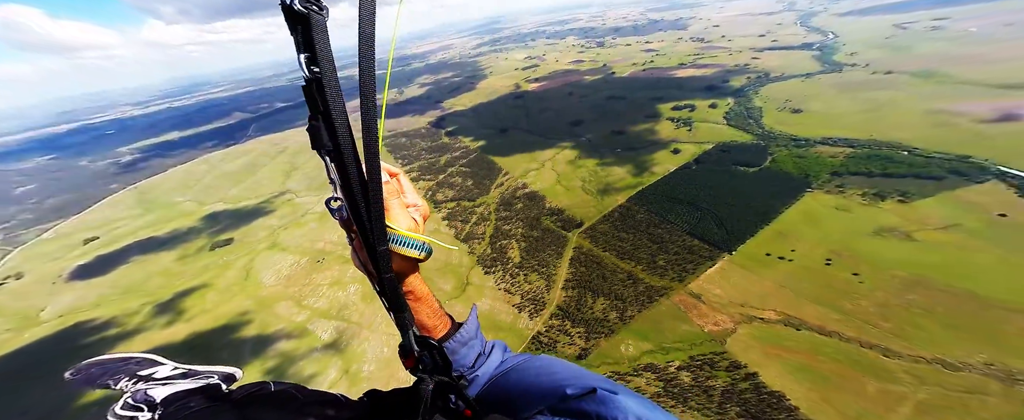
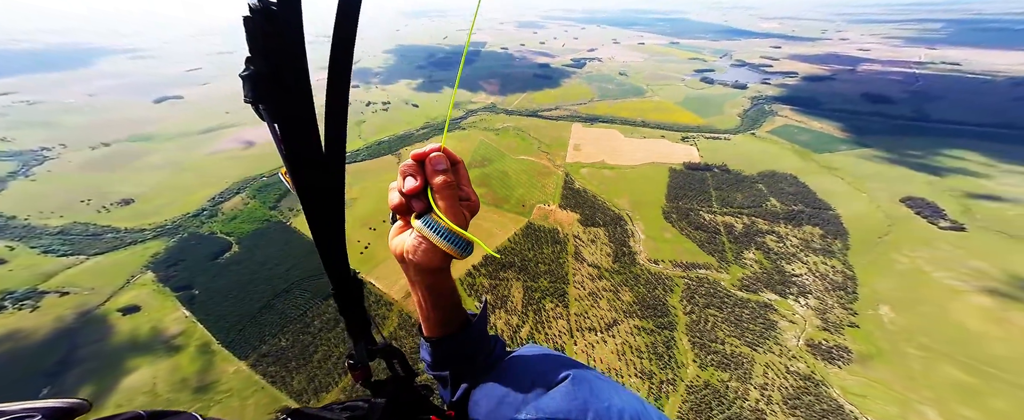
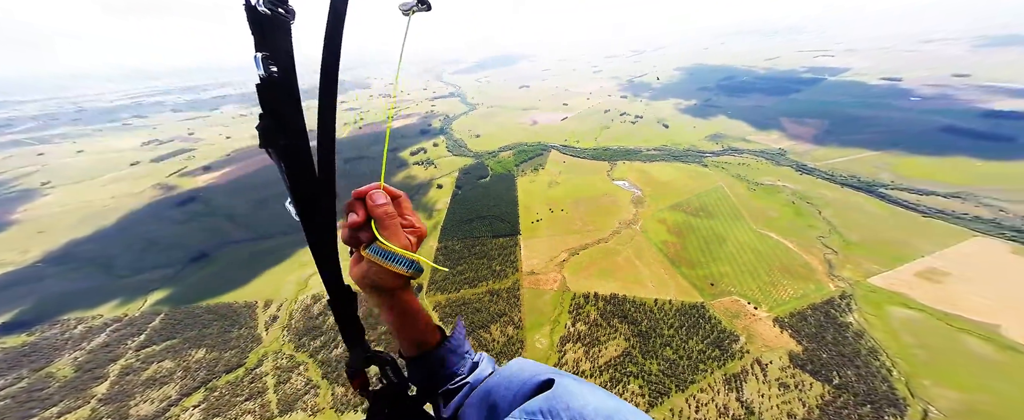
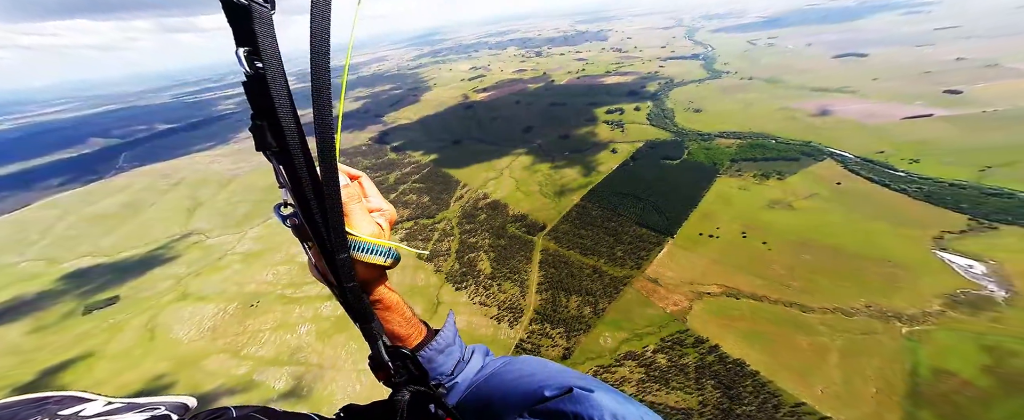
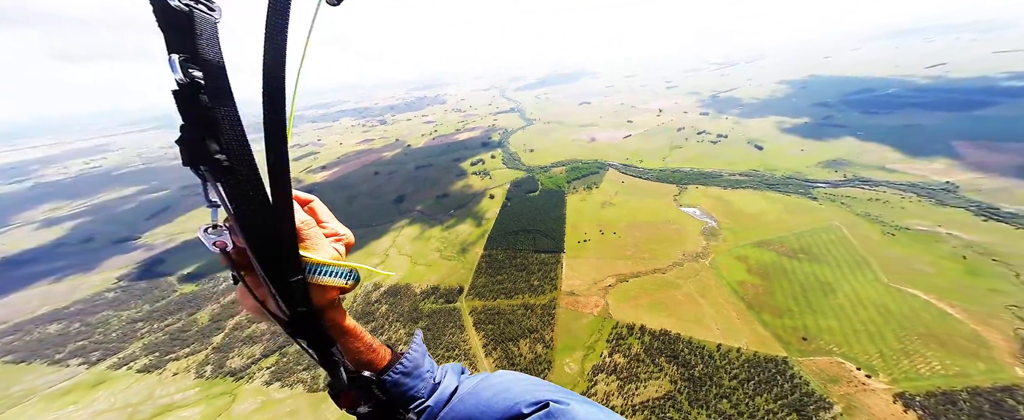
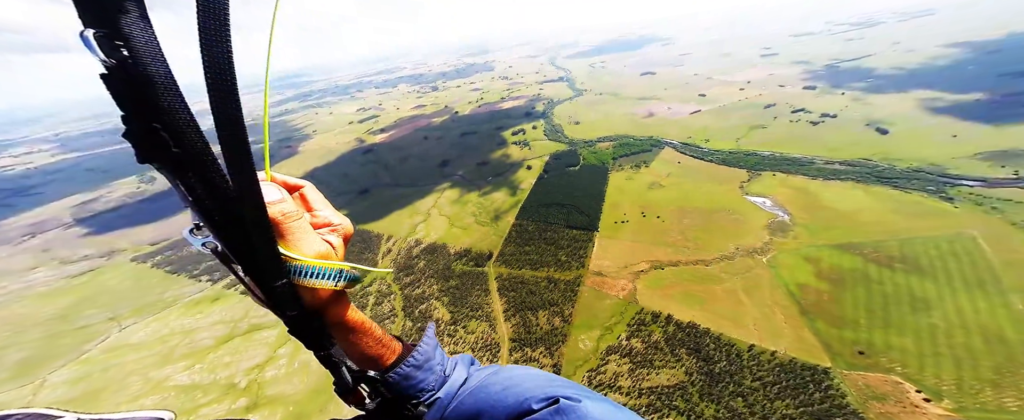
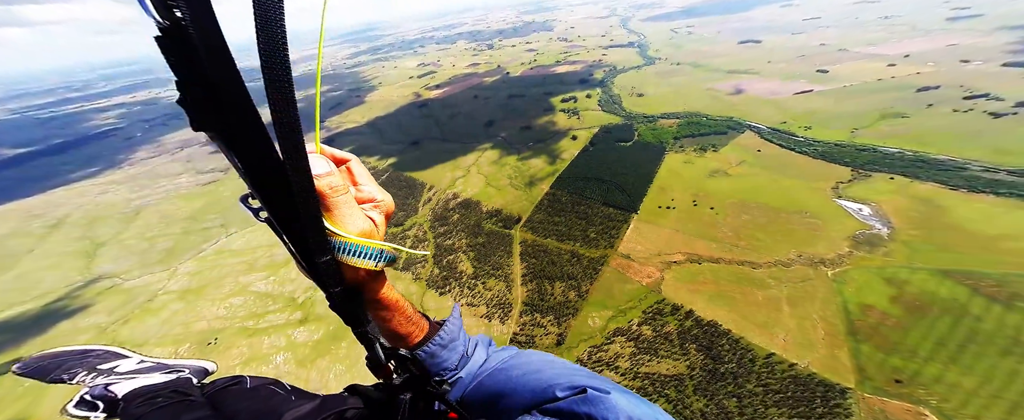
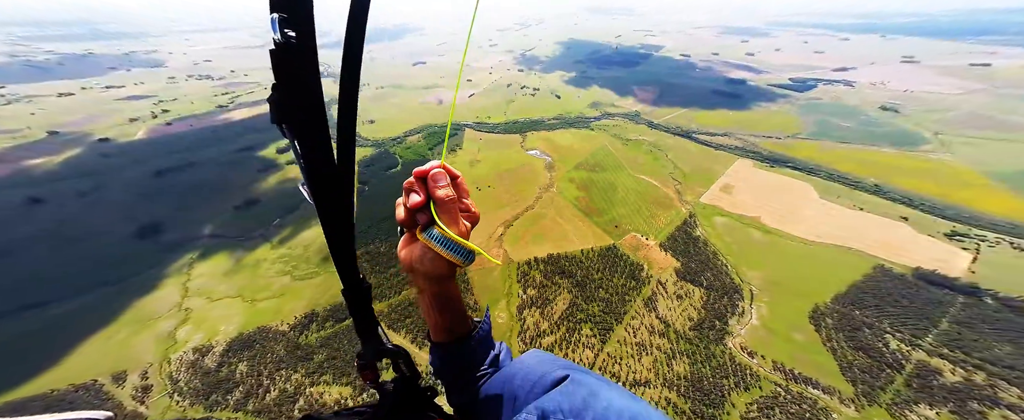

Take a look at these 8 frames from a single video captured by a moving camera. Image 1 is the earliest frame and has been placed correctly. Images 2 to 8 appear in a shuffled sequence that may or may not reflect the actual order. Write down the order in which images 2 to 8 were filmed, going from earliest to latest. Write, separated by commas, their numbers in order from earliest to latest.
4, 7, 6, 5, 3, 8, 2
